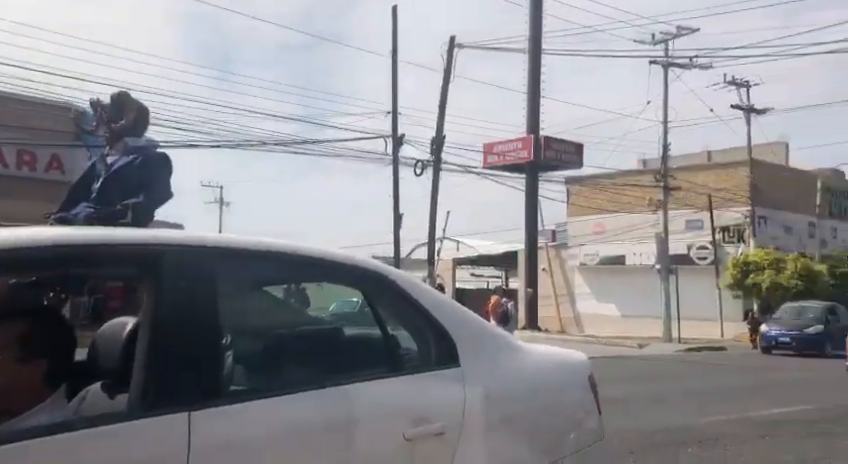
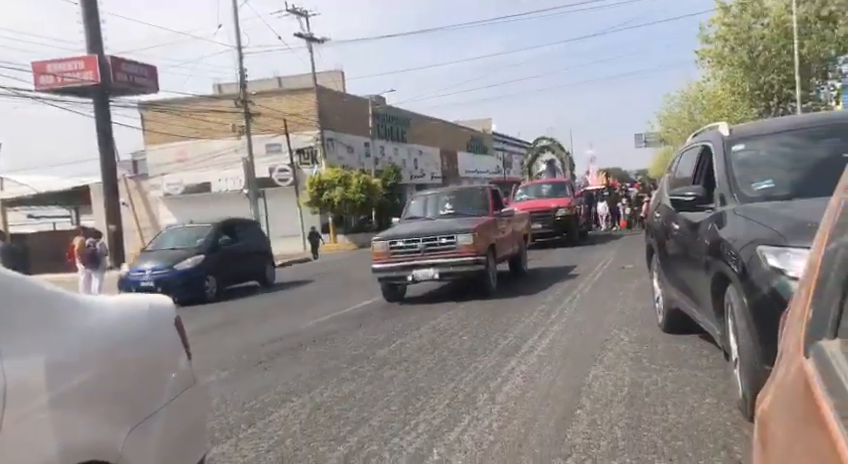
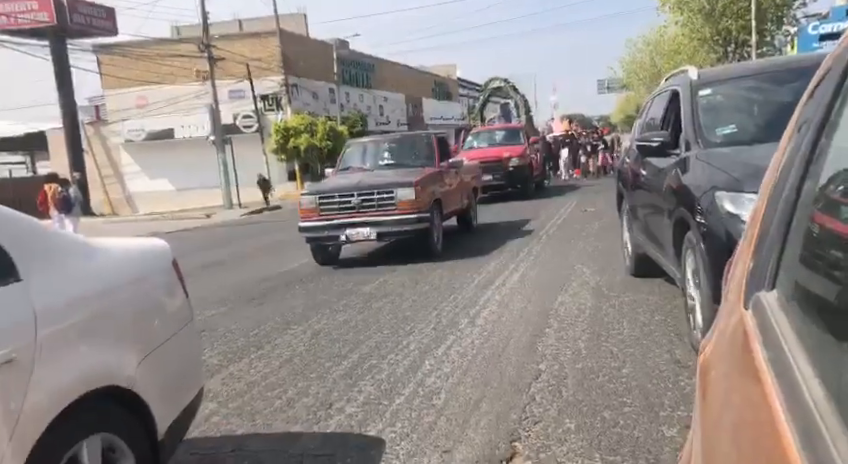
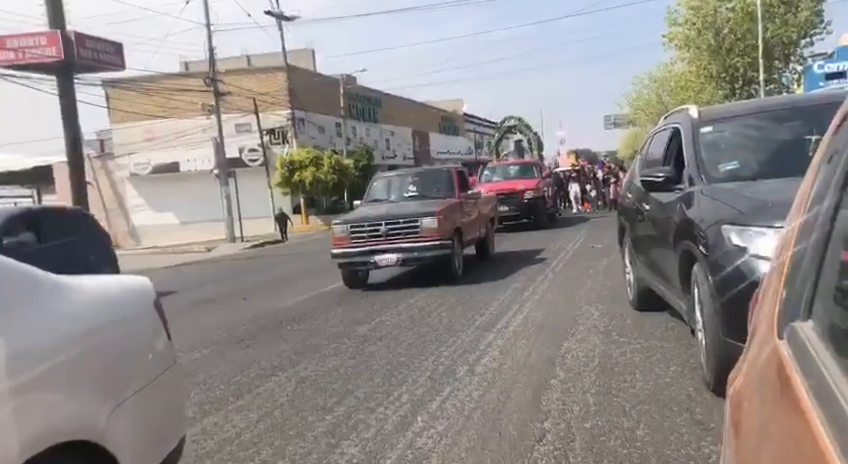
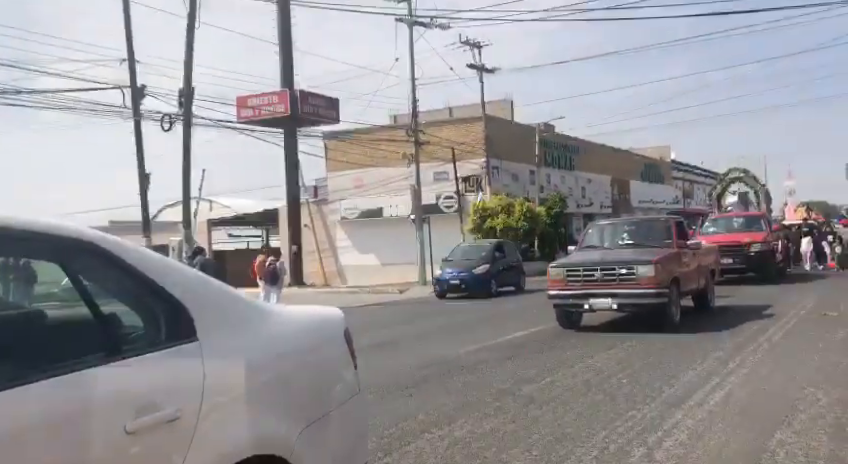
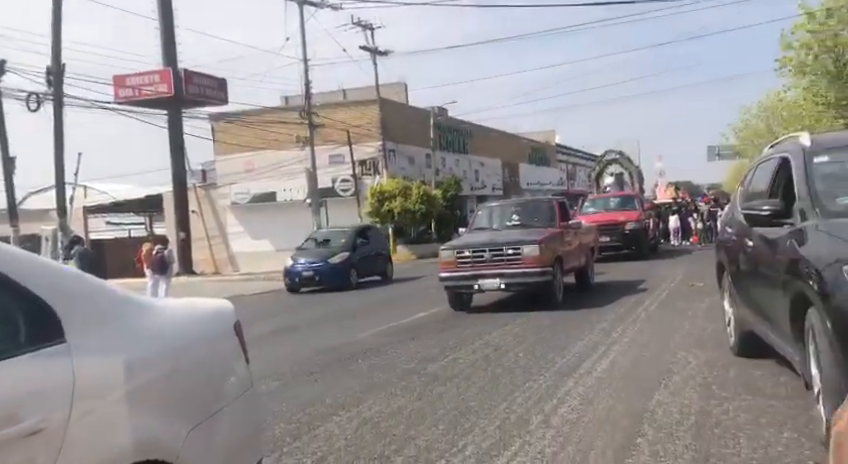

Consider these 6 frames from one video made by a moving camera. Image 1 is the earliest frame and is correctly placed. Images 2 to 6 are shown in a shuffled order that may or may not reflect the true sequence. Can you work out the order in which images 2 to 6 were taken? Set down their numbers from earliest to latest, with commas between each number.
5, 6, 2, 4, 3
